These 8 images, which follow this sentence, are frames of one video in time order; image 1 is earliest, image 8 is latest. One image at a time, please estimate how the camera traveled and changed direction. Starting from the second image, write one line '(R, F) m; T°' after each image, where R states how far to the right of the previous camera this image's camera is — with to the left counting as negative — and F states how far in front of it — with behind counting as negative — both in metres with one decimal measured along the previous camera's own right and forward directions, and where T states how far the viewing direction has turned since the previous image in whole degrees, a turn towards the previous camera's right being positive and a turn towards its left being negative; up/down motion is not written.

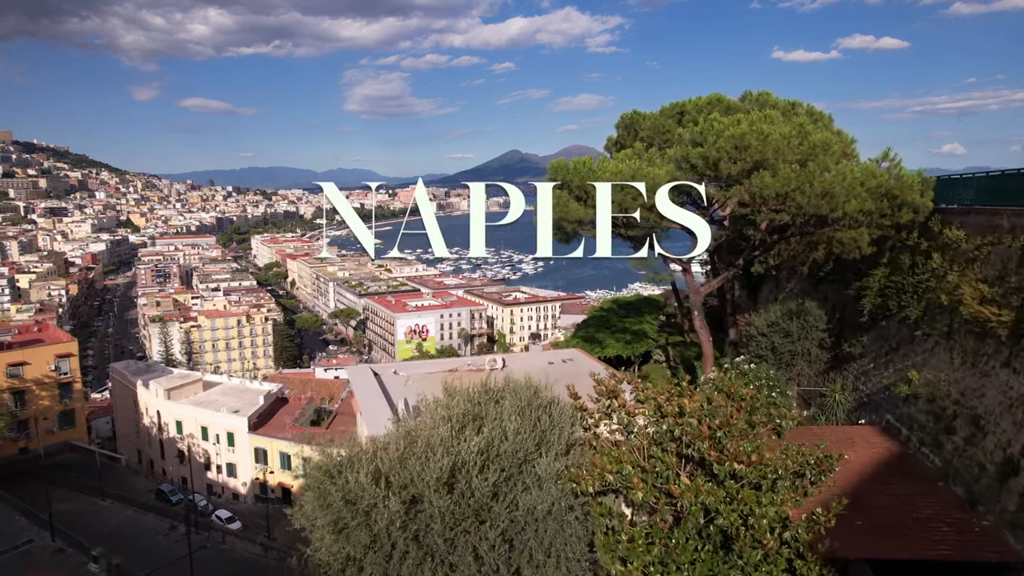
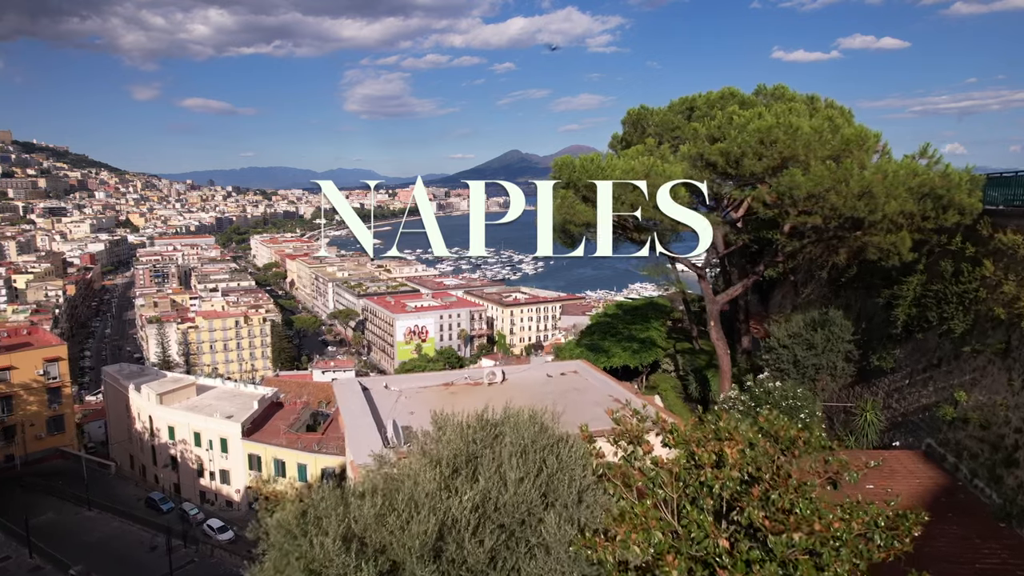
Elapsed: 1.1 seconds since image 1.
(0.0, +0.8) m; 0°
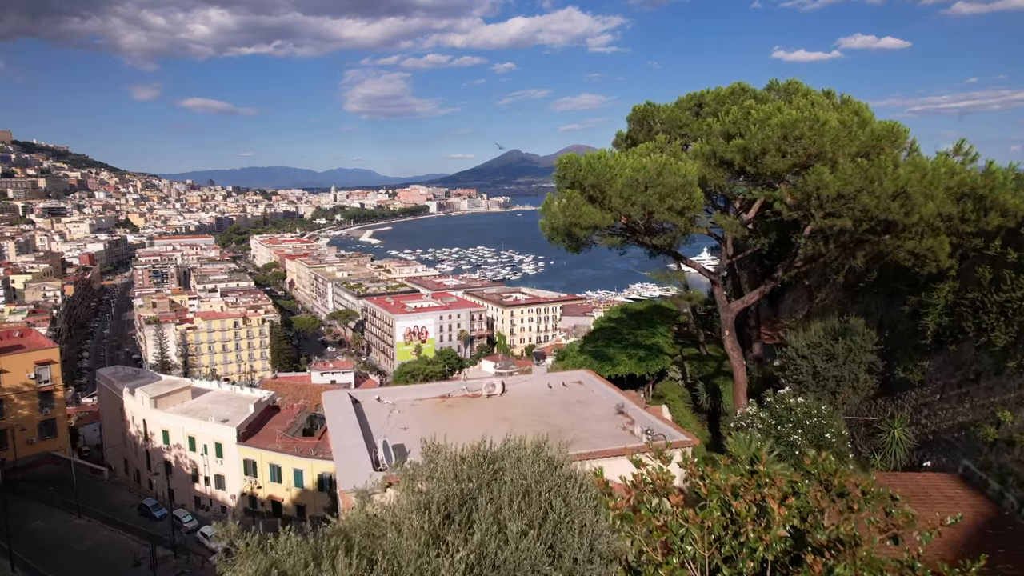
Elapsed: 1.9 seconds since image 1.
(0.0, +0.6) m; 0°
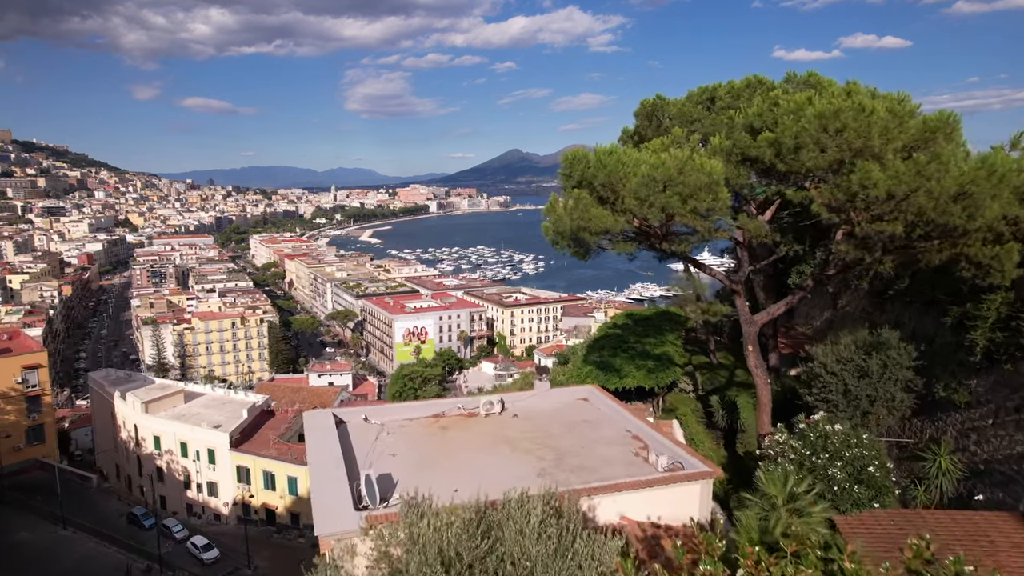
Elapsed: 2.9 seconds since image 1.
(0.0, +0.9) m; 0°
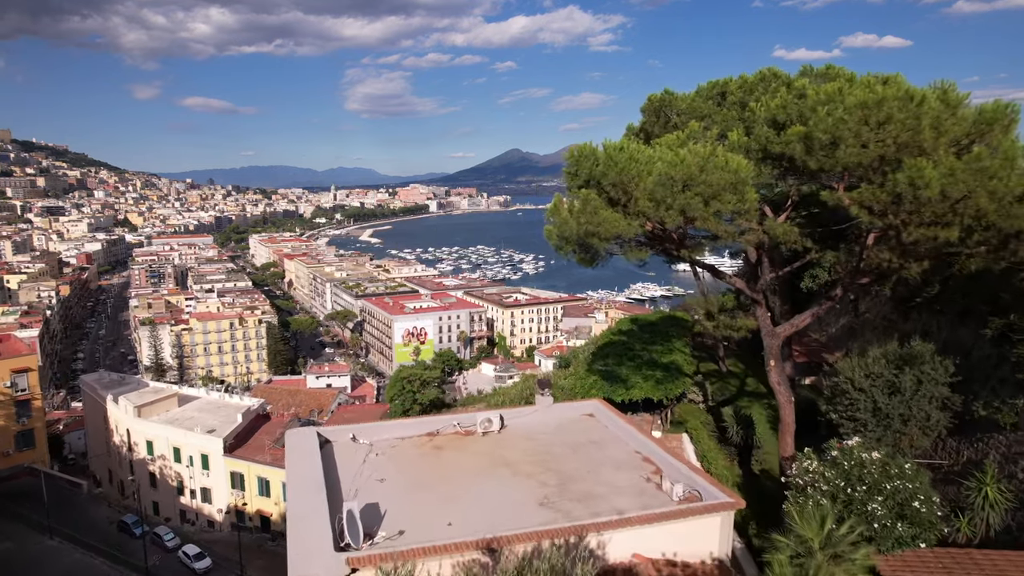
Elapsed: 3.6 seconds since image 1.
(0.0, +0.7) m; 0°
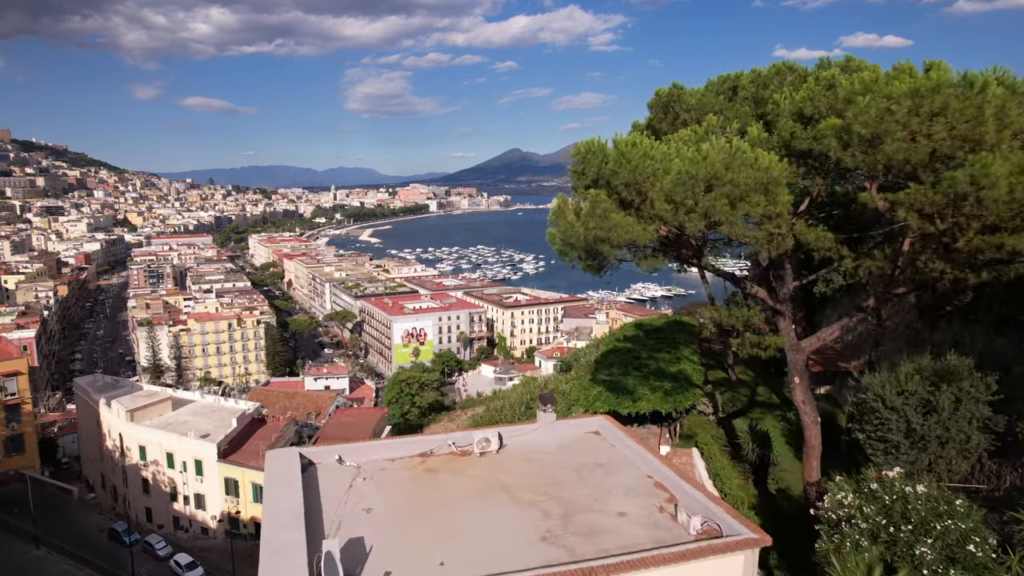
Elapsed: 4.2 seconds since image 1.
(0.0, +0.7) m; 0°
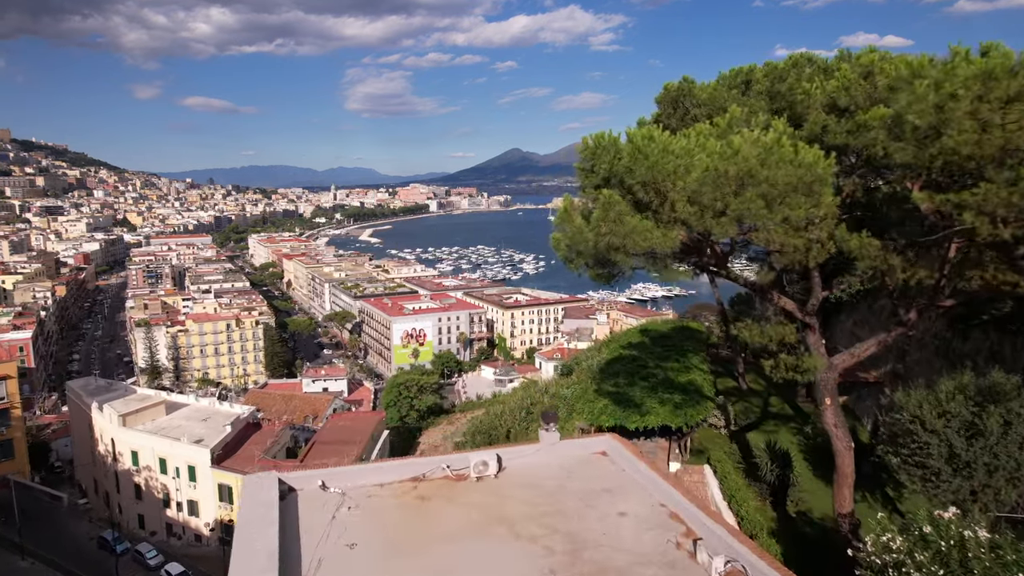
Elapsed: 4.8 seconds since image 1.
(0.0, +0.7) m; 0°
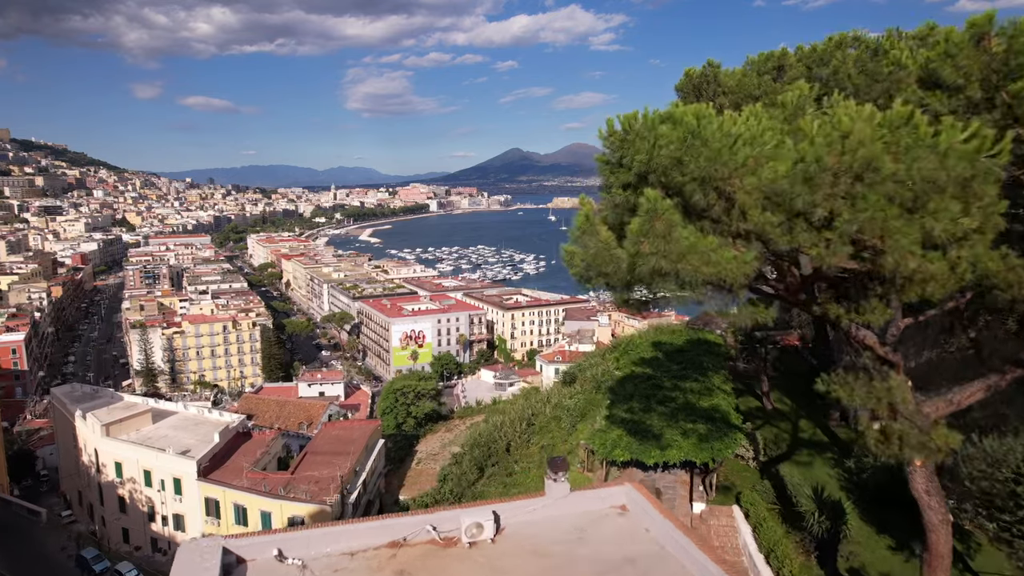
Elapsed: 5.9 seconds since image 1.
(0.0, +1.4) m; 0°
